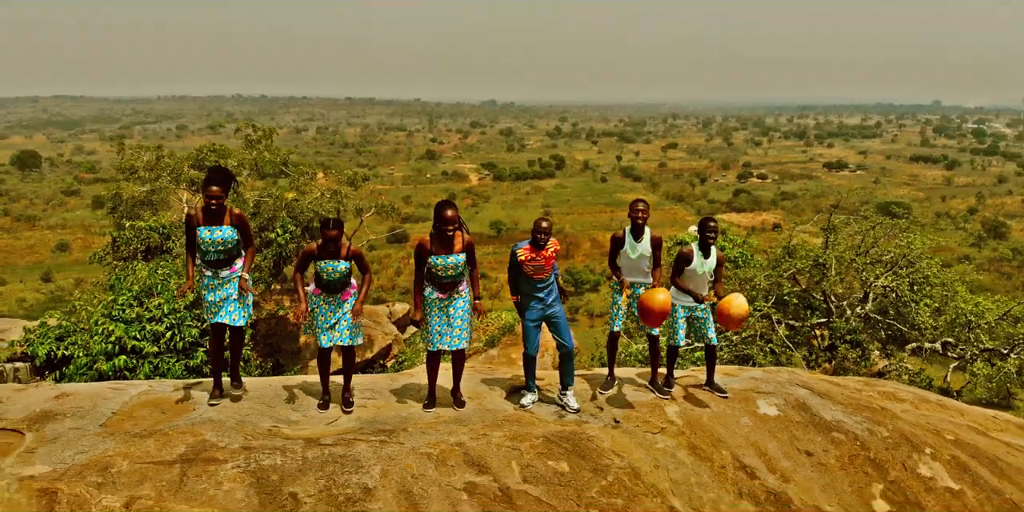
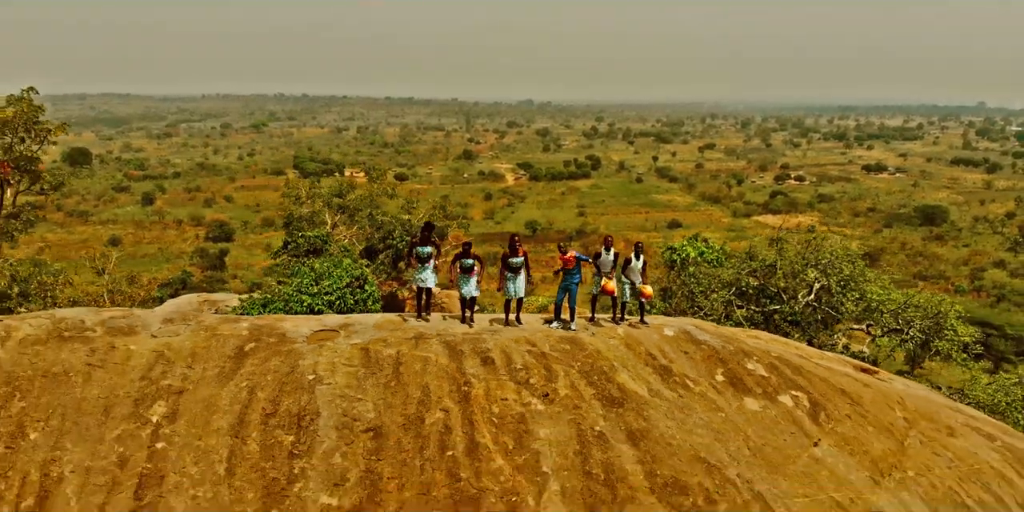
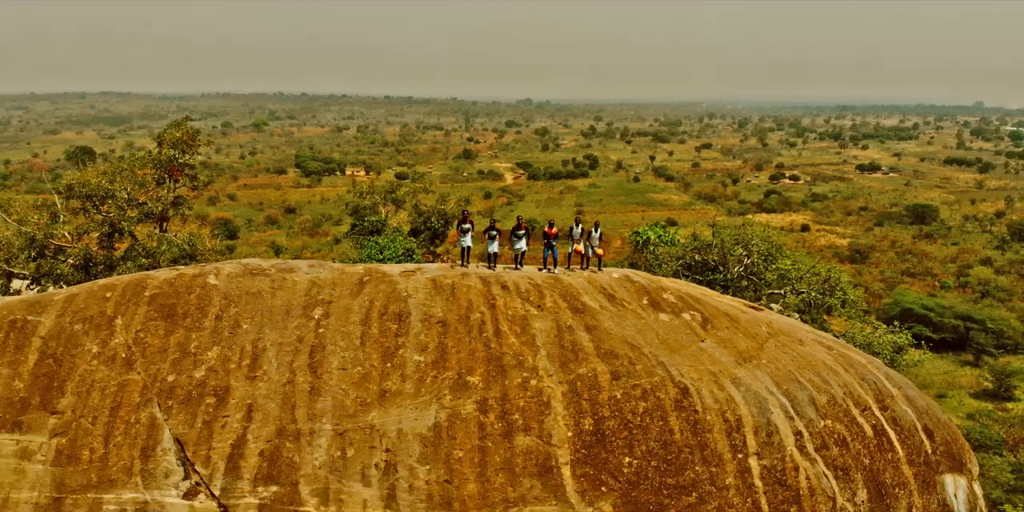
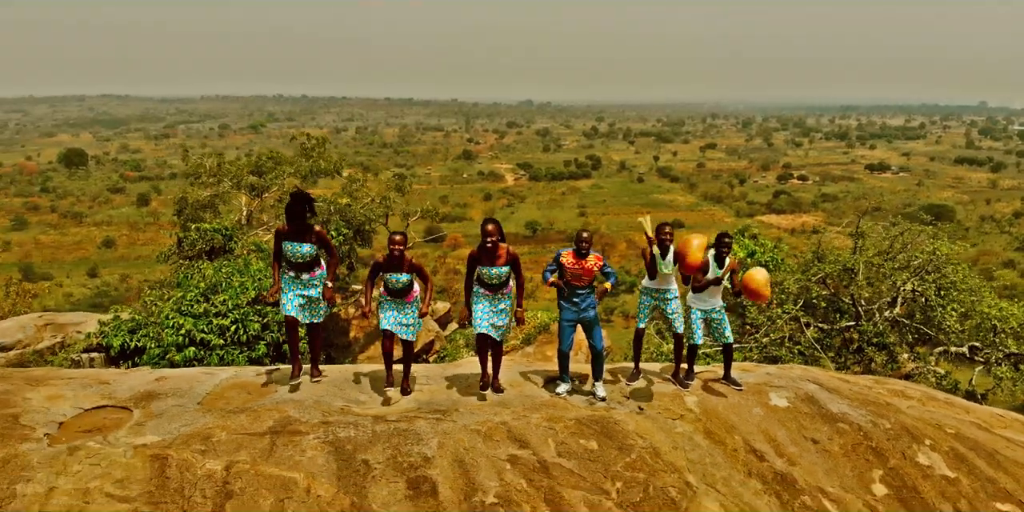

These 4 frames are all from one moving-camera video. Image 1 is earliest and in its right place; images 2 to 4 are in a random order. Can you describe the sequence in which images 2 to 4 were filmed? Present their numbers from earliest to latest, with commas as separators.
4, 2, 3
